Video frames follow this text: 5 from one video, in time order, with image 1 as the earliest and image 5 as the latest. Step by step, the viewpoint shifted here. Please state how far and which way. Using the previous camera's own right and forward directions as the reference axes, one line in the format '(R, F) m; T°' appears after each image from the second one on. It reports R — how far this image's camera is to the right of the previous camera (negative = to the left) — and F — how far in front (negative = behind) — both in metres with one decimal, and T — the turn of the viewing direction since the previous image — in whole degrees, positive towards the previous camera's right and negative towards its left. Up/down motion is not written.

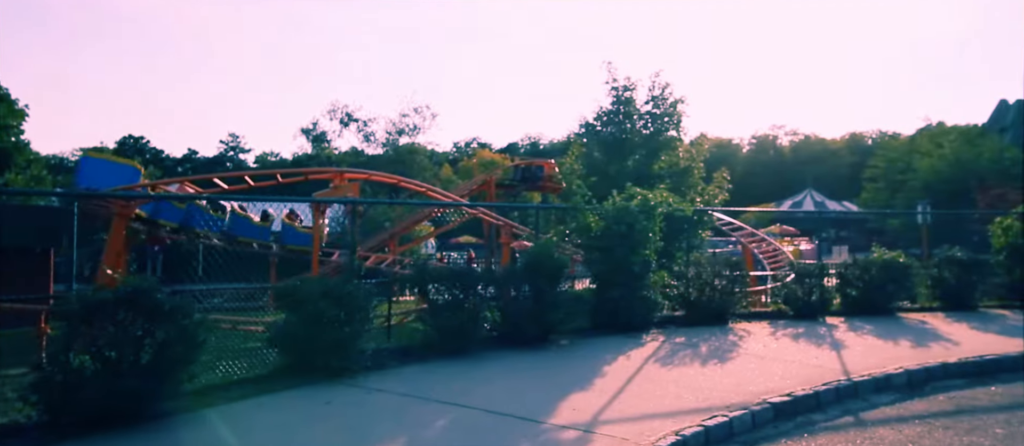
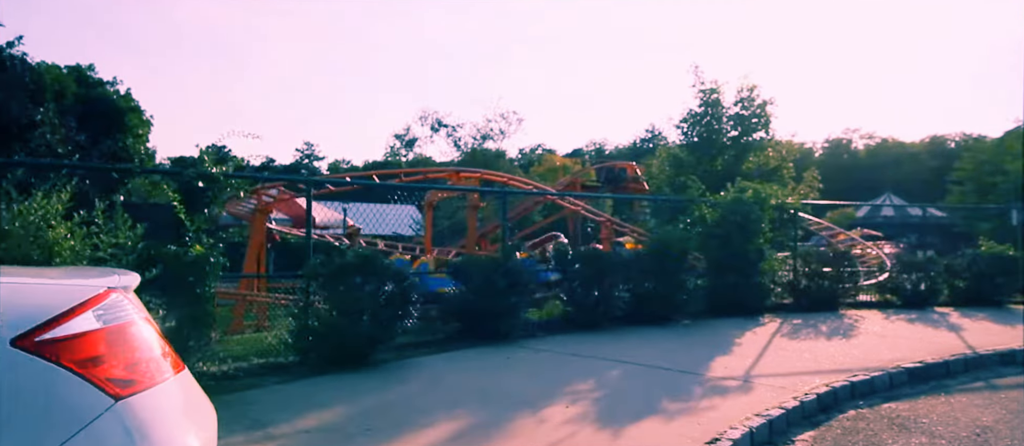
(-0.9, -1.0) m; -5°
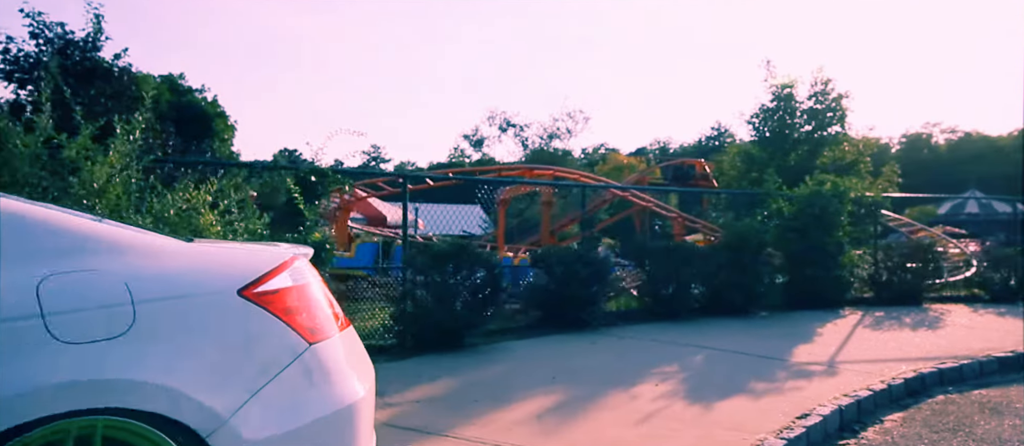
(-0.2, -0.3) m; -5°
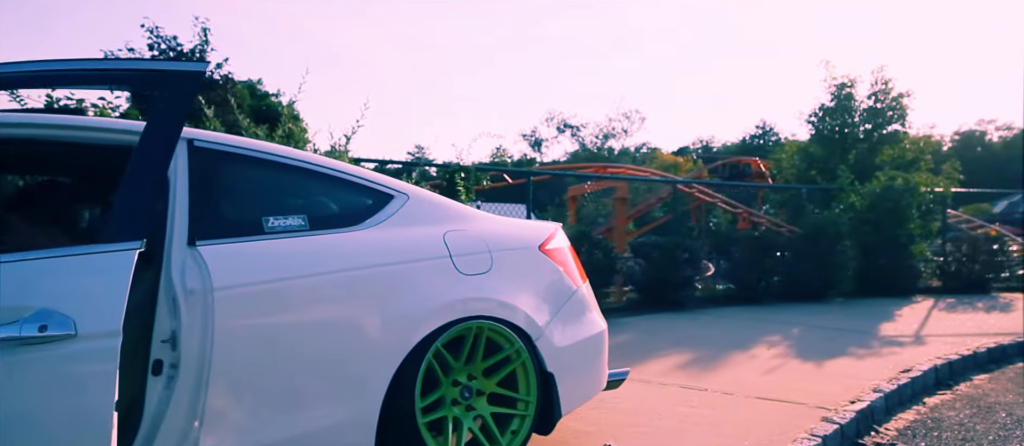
(-0.8, -1.1) m; -3°
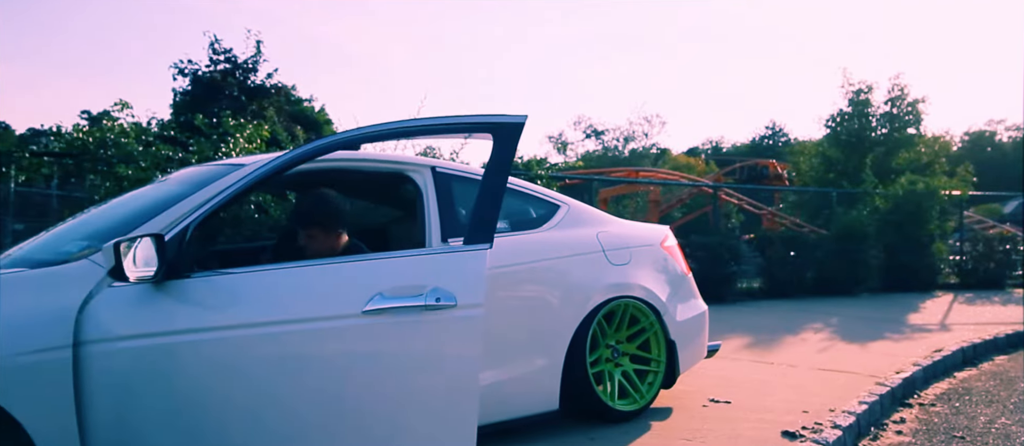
(-0.7, -1.1) m; -1°
